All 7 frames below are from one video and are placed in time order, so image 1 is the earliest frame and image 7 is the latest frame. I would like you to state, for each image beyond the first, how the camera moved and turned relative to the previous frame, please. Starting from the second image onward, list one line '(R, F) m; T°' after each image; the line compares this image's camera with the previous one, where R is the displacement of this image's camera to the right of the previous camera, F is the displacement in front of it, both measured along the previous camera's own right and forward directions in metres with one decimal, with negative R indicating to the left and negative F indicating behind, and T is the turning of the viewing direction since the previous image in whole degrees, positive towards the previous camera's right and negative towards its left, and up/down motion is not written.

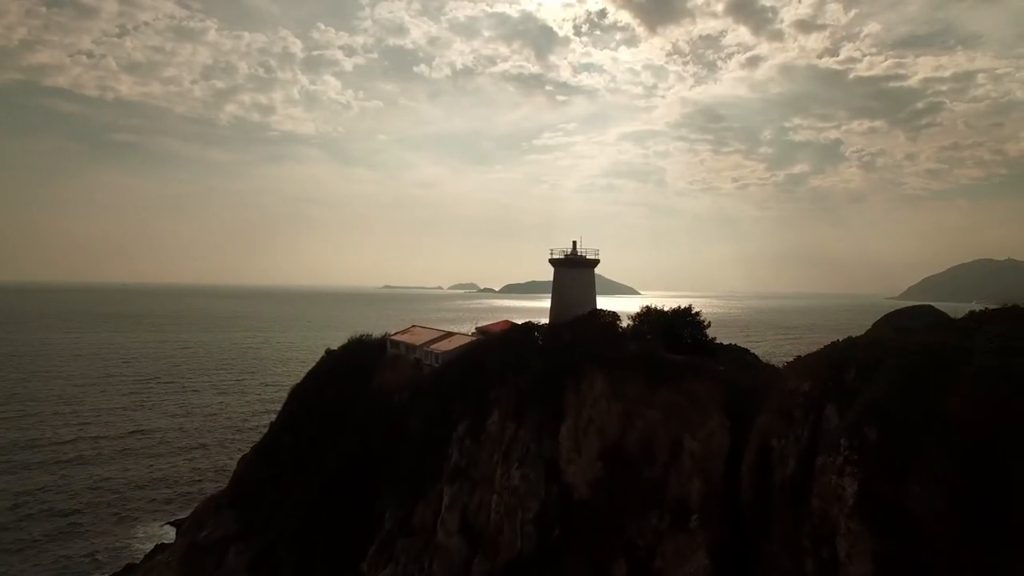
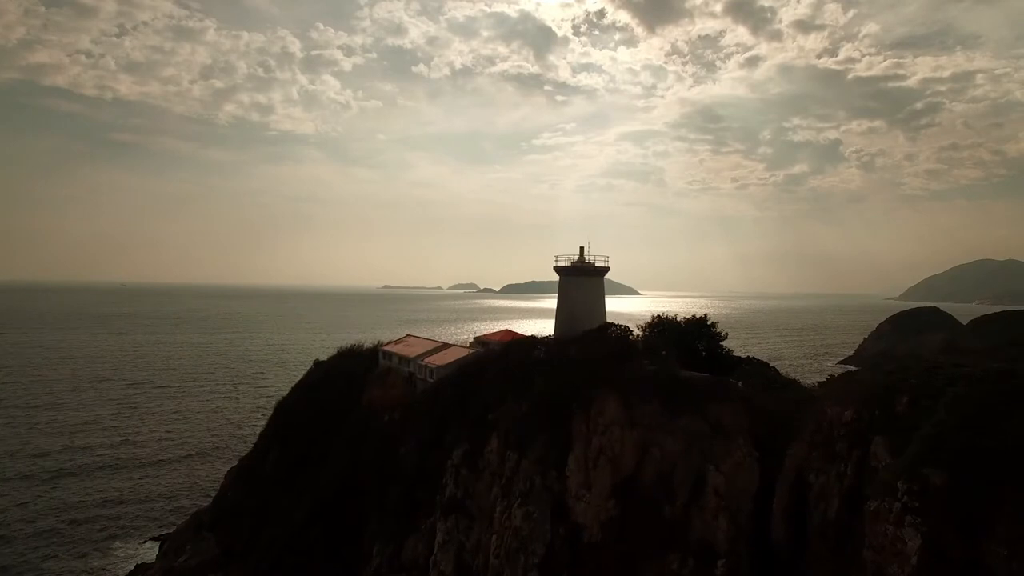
(-0.2, +0.8) m; 0°
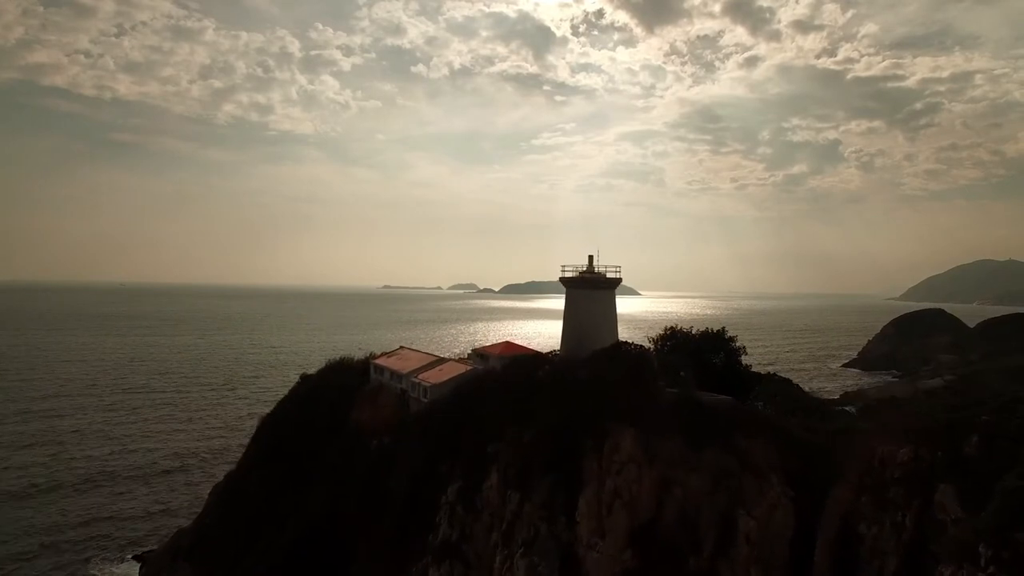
(-0.6, +0.2) m; 0°
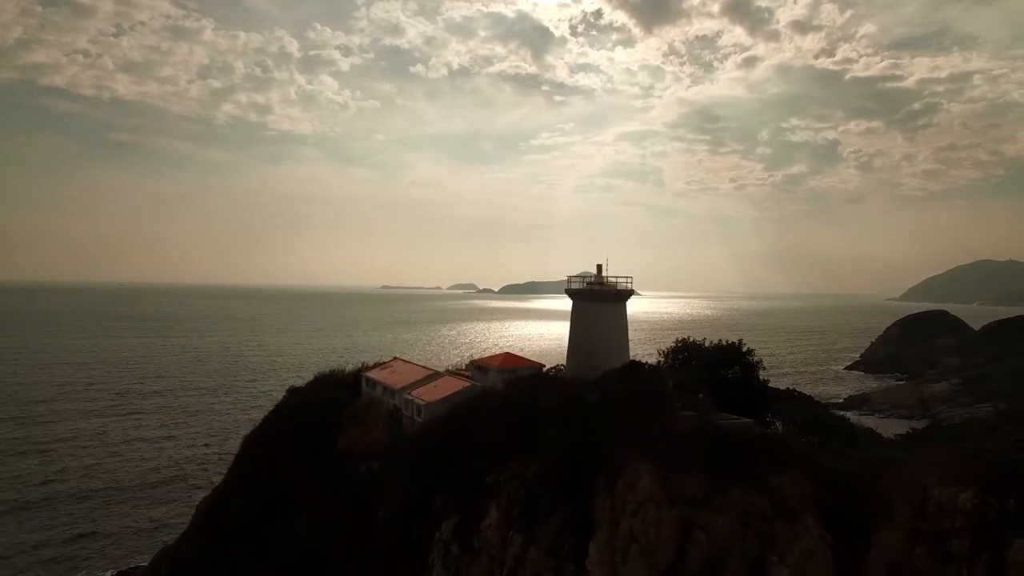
(-0.6, +0.2) m; 0°
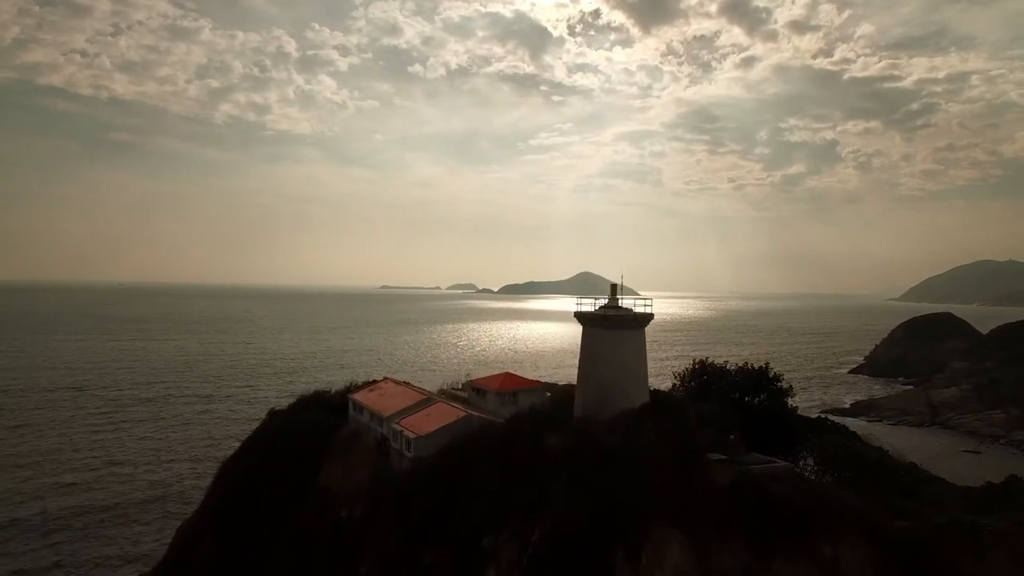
(-1.2, -0.3) m; 0°
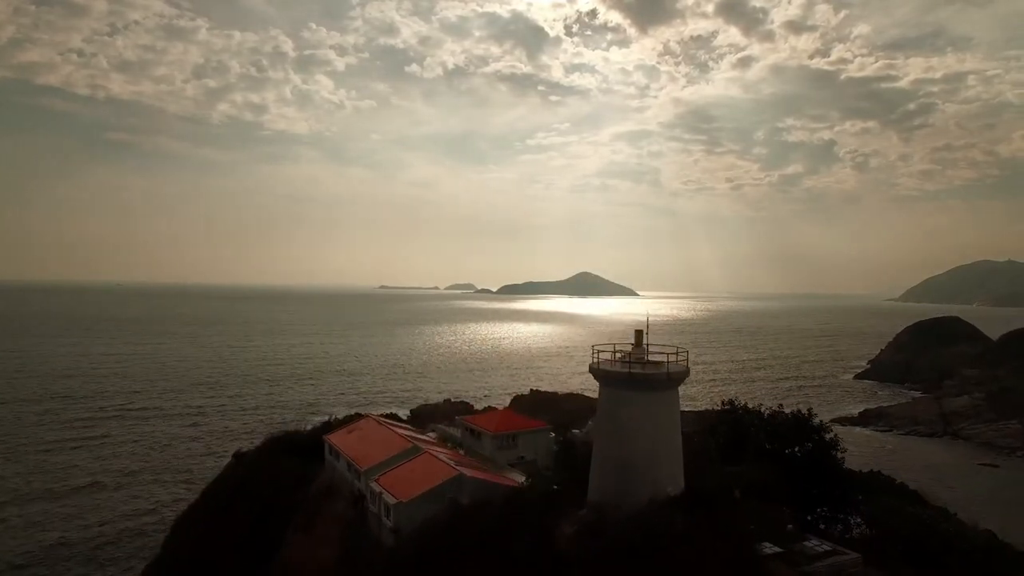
(-0.3, +1.7) m; 0°
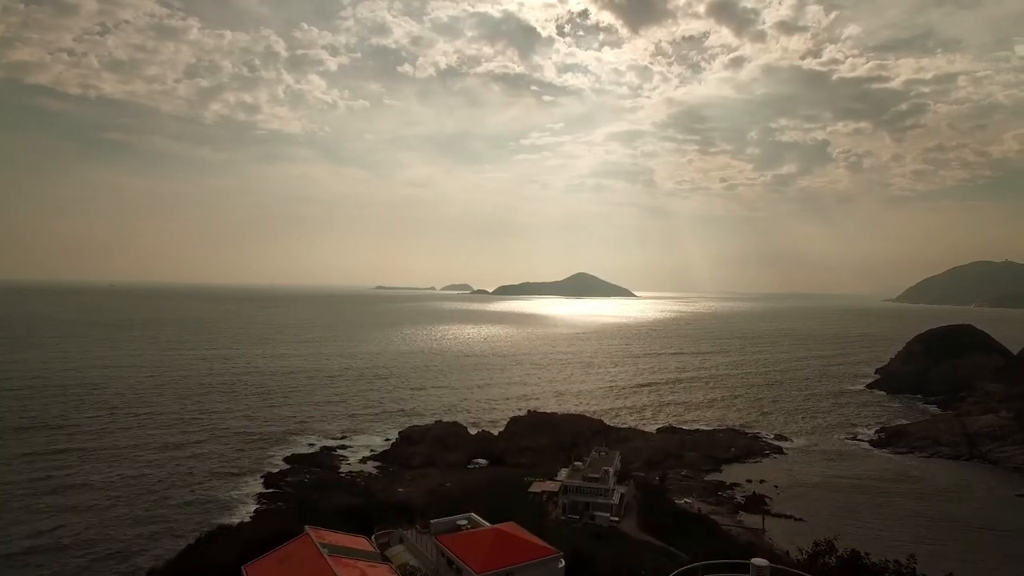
(-0.1, +3.9) m; +1°
